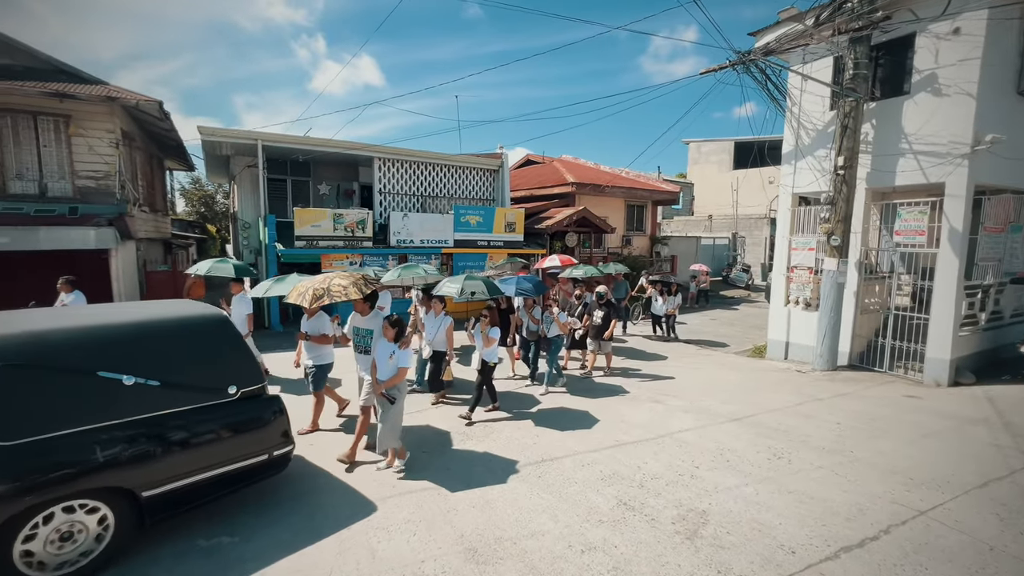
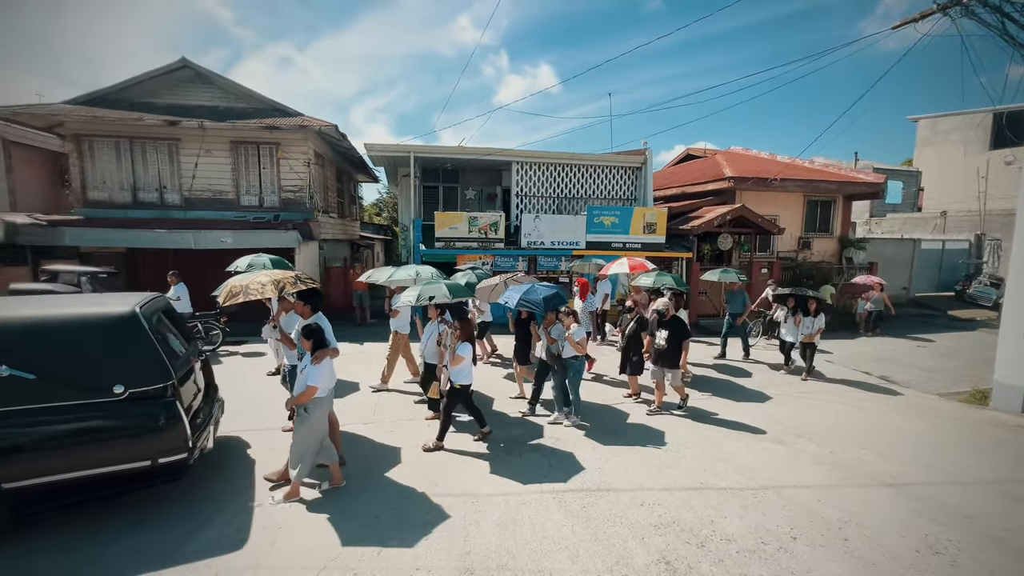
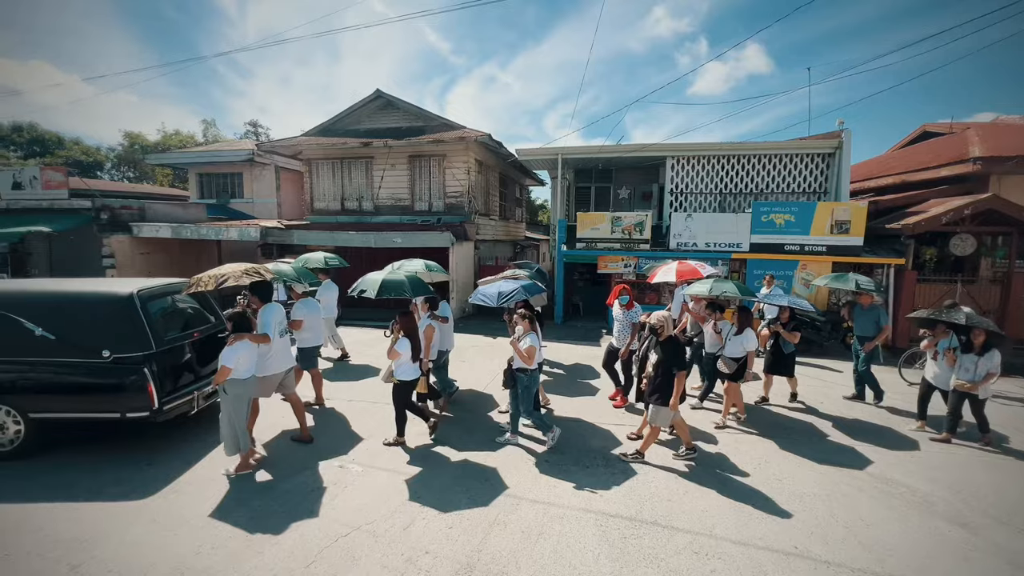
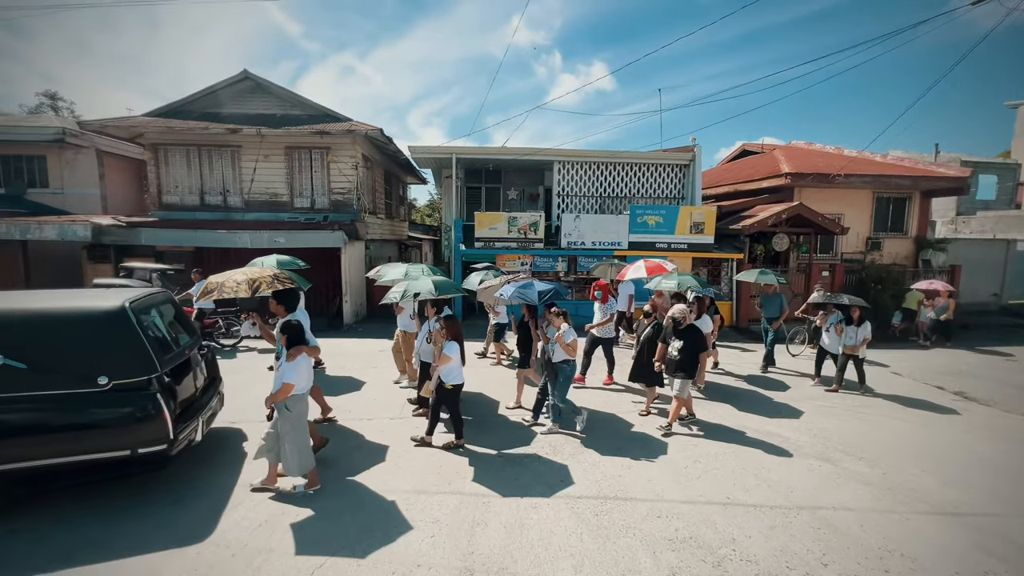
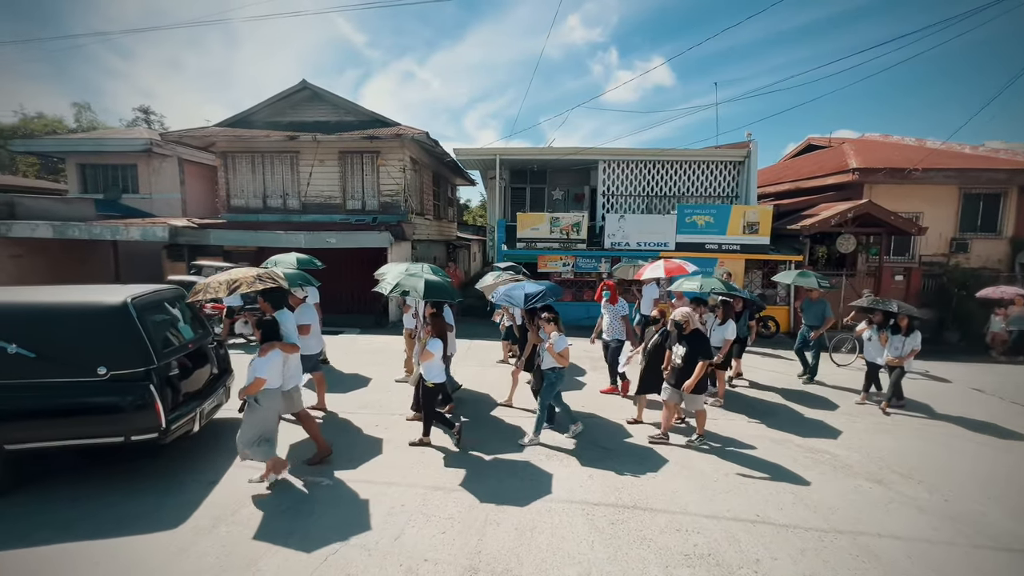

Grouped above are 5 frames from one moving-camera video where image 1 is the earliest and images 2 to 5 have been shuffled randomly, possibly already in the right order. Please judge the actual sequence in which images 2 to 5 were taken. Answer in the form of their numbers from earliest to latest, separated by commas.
2, 4, 5, 3
